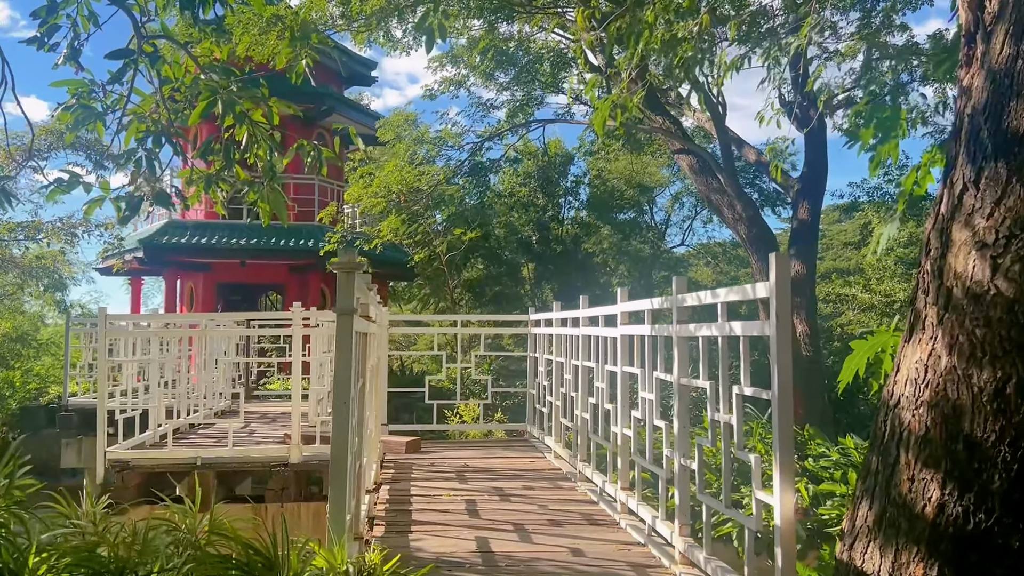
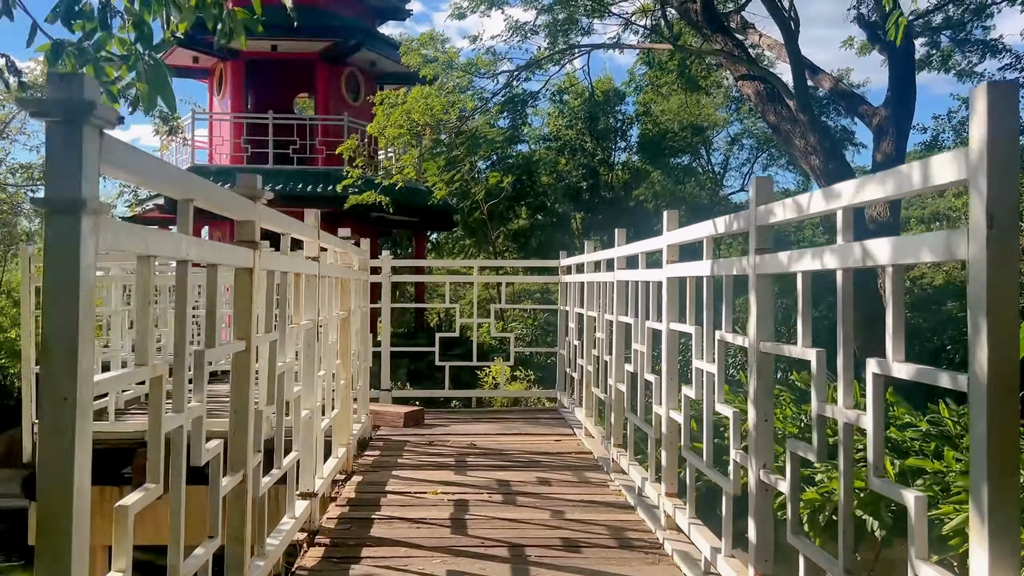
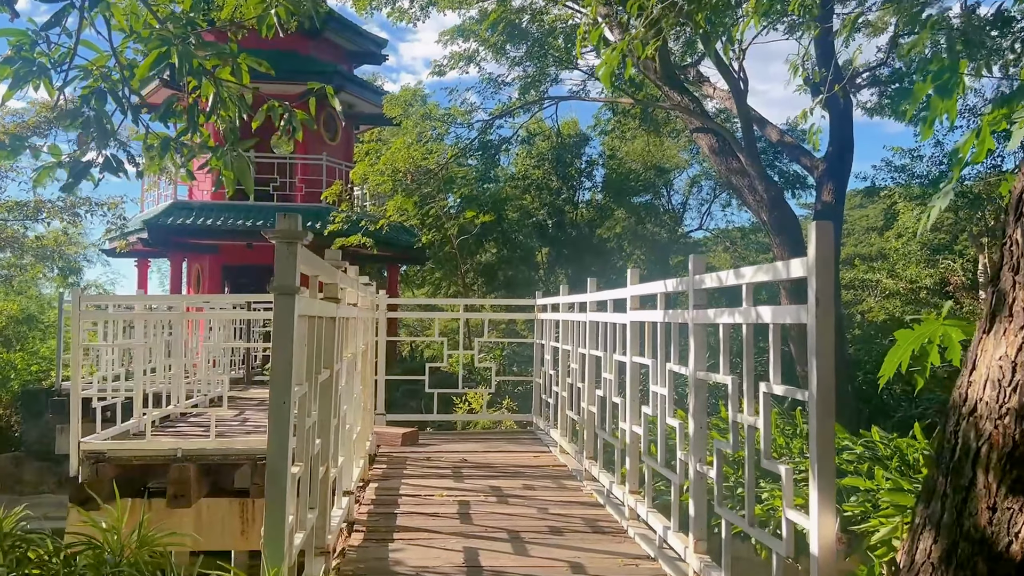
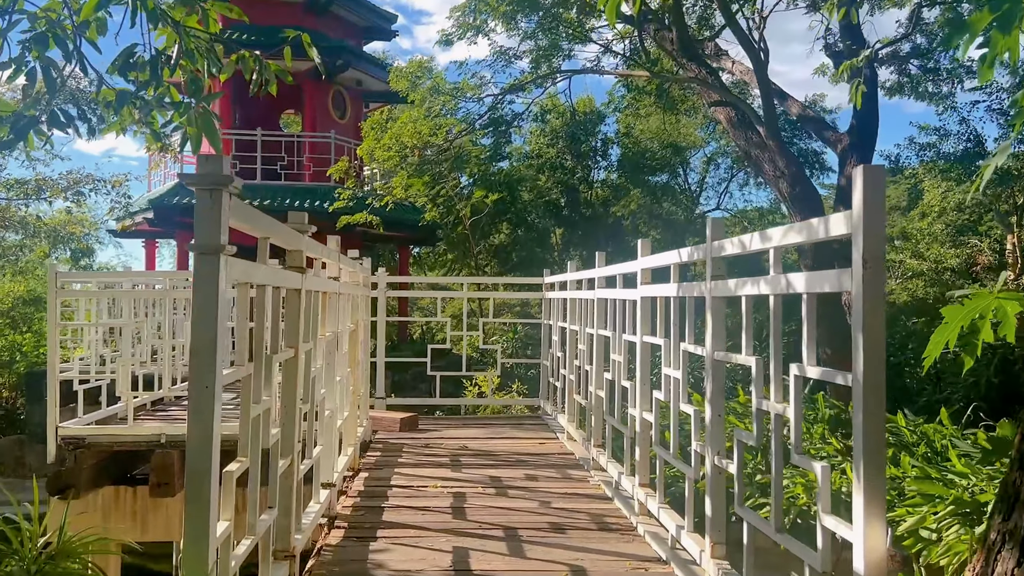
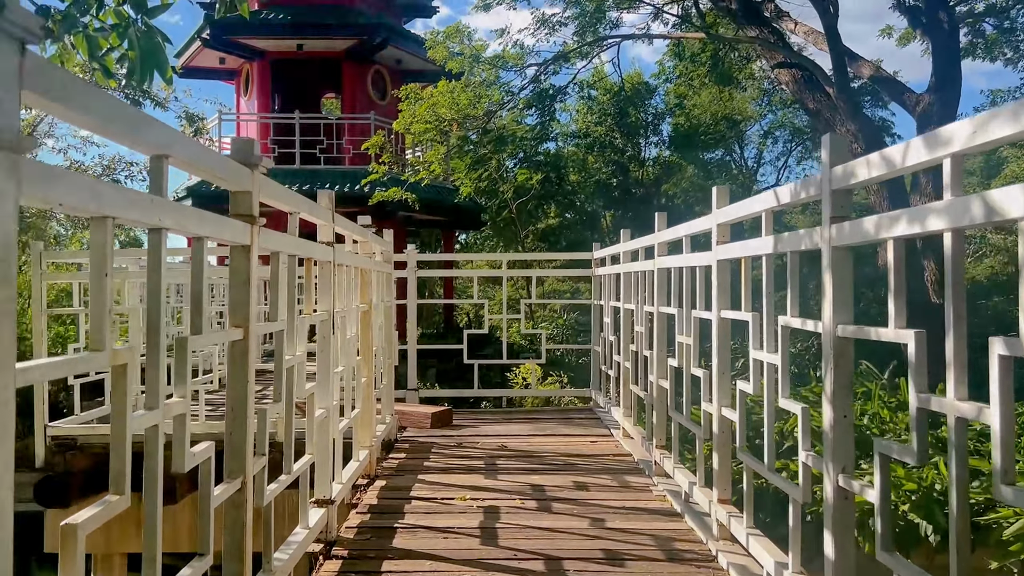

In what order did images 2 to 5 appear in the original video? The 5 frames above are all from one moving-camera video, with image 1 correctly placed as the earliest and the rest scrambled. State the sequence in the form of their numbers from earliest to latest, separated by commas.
3, 4, 2, 5
